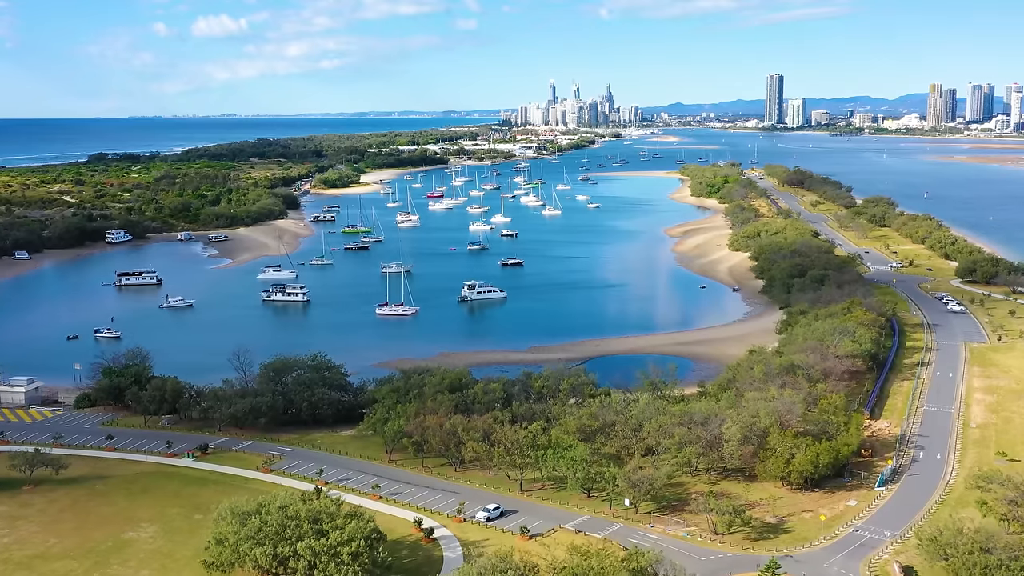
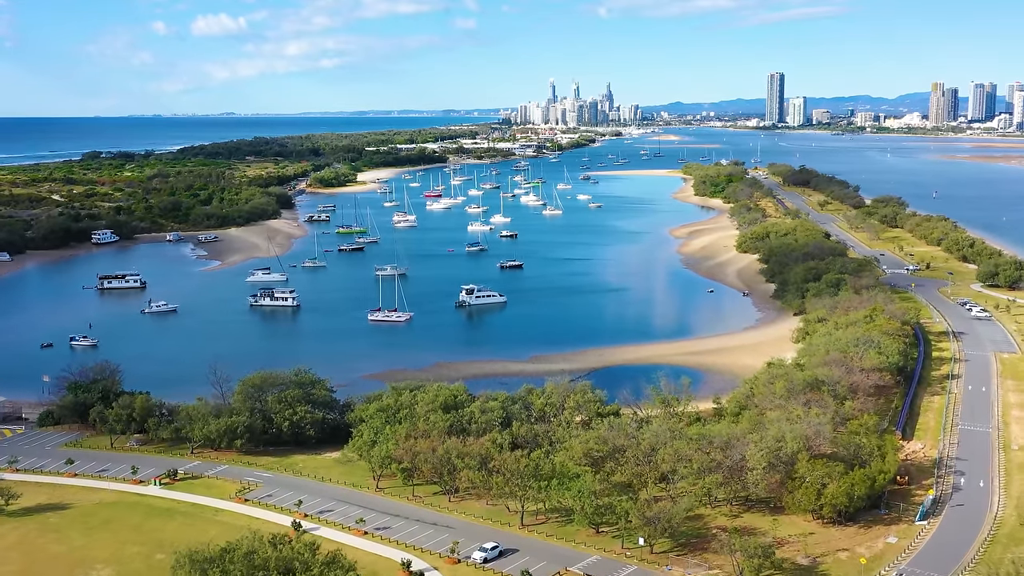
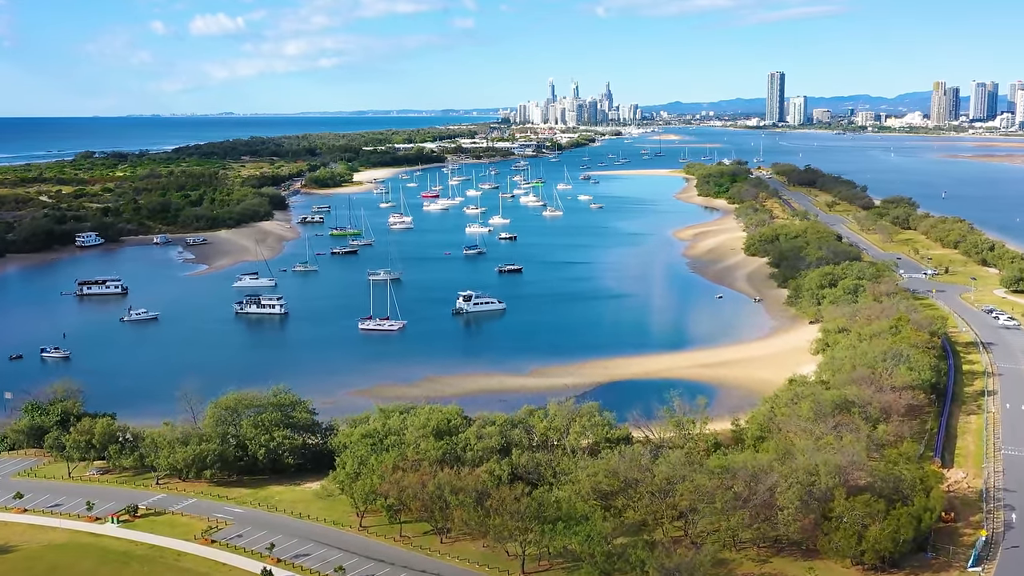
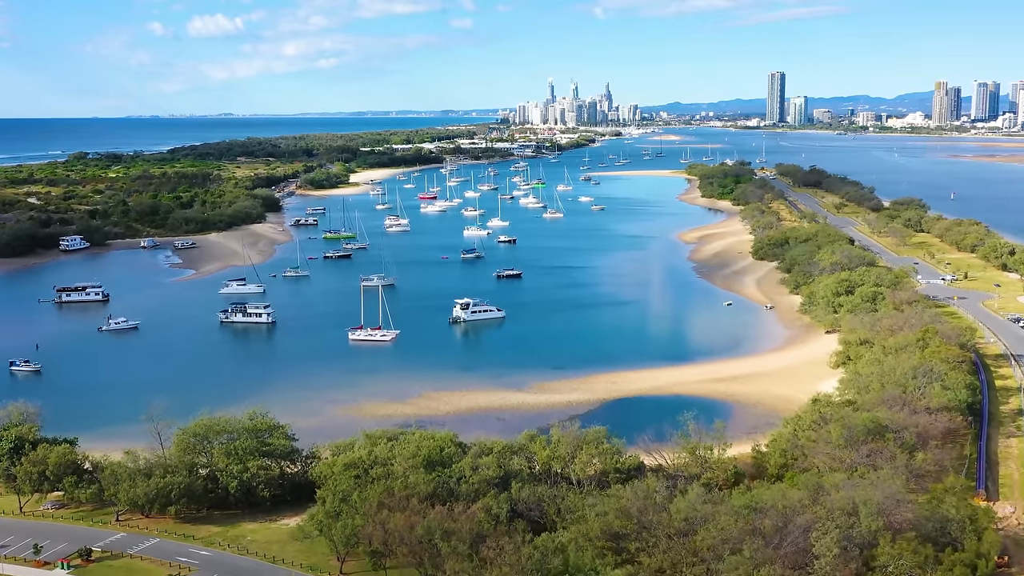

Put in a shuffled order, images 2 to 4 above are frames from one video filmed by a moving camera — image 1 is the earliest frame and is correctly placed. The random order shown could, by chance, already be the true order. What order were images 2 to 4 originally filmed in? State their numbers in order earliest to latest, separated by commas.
2, 3, 4
